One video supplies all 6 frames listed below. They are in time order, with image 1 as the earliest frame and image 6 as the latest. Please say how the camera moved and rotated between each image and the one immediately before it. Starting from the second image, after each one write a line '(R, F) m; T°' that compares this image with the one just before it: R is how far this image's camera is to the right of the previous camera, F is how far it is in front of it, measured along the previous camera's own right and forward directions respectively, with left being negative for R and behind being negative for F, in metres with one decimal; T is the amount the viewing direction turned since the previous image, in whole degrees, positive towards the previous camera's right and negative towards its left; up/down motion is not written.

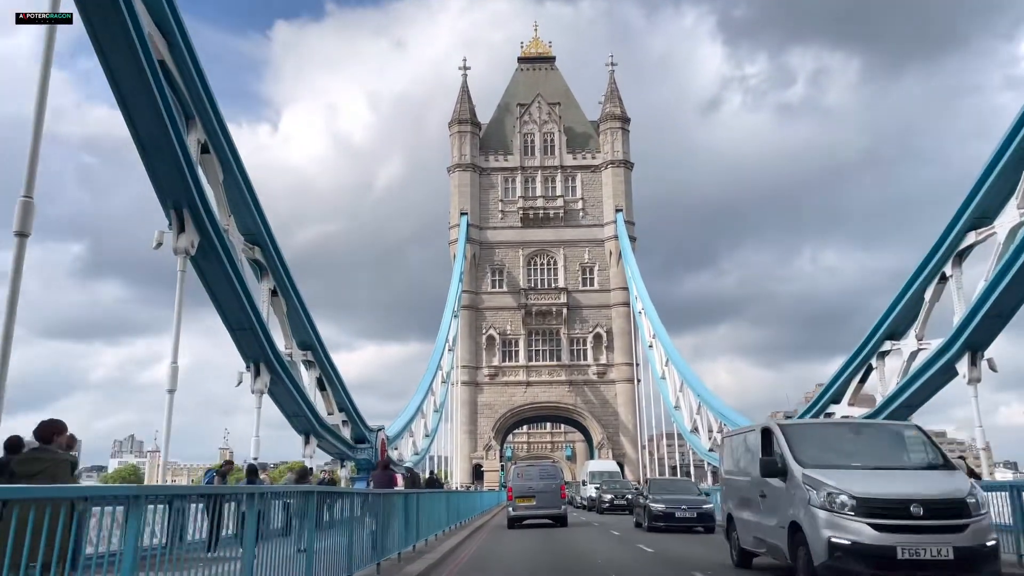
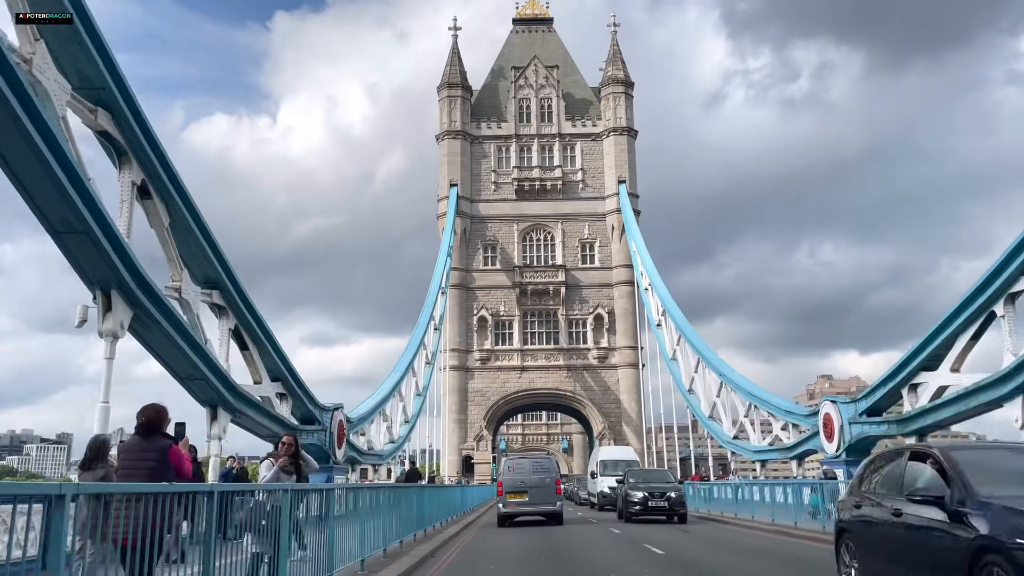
(+0.1, +4.4) m; 0°
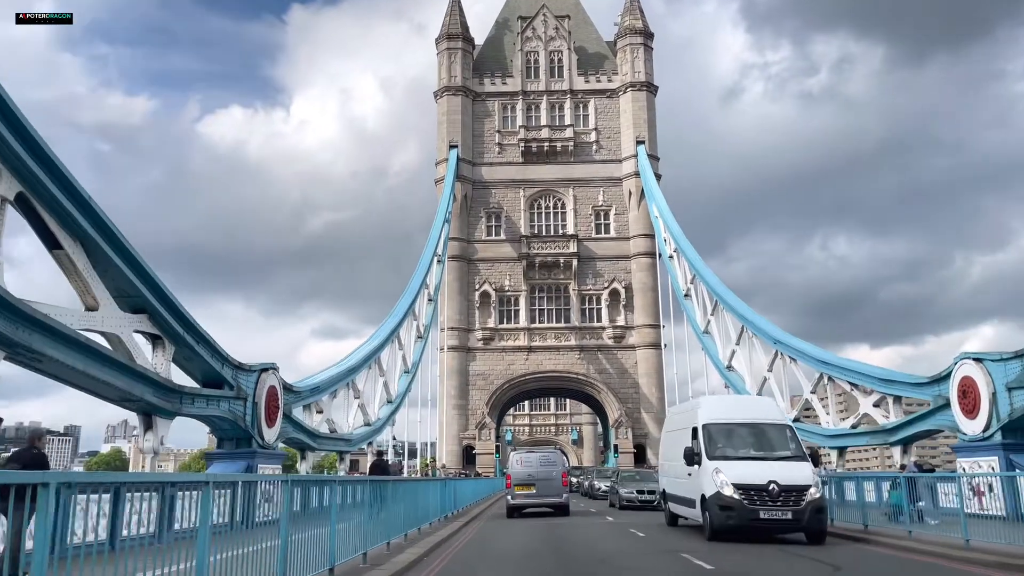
(+0.1, +5.2) m; -1°
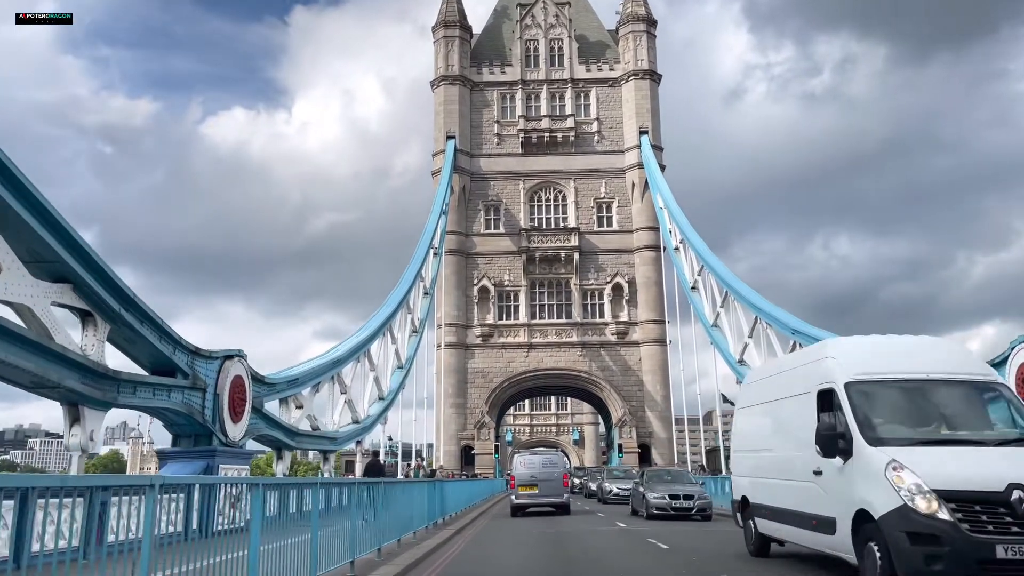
(0.0, +1.5) m; 0°
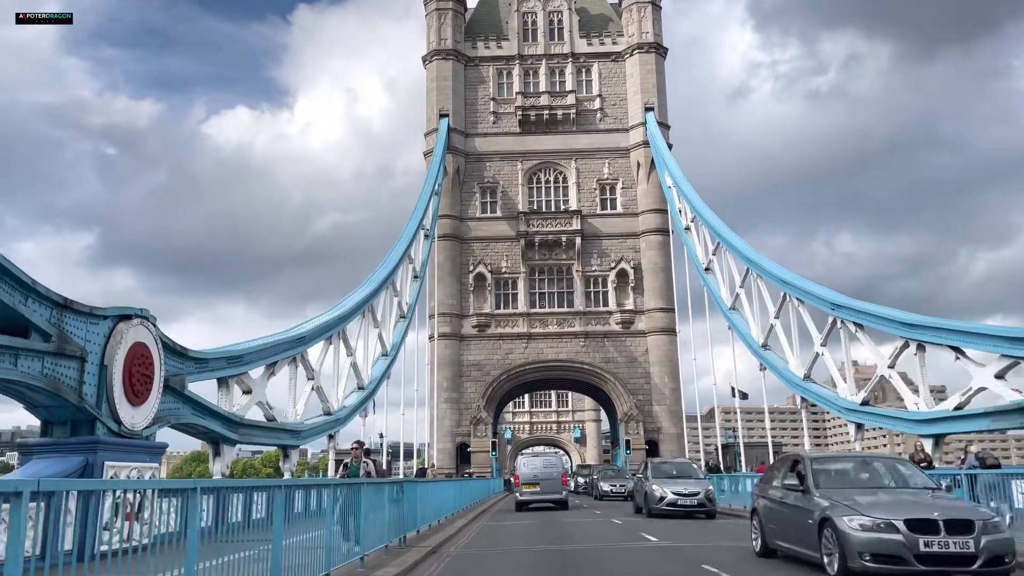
(+0.1, +2.8) m; 0°
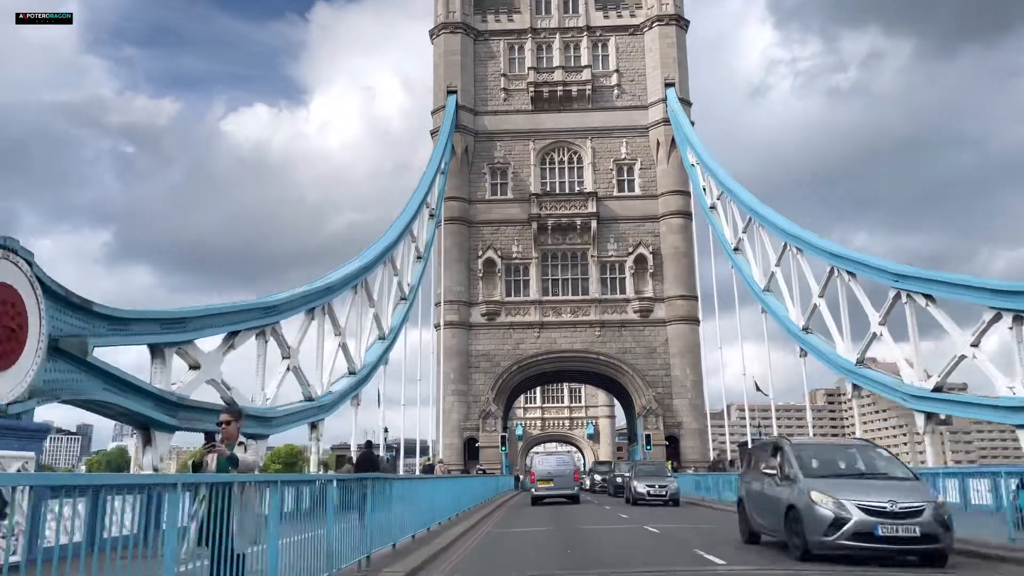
(0.0, +2.4) m; -1°
